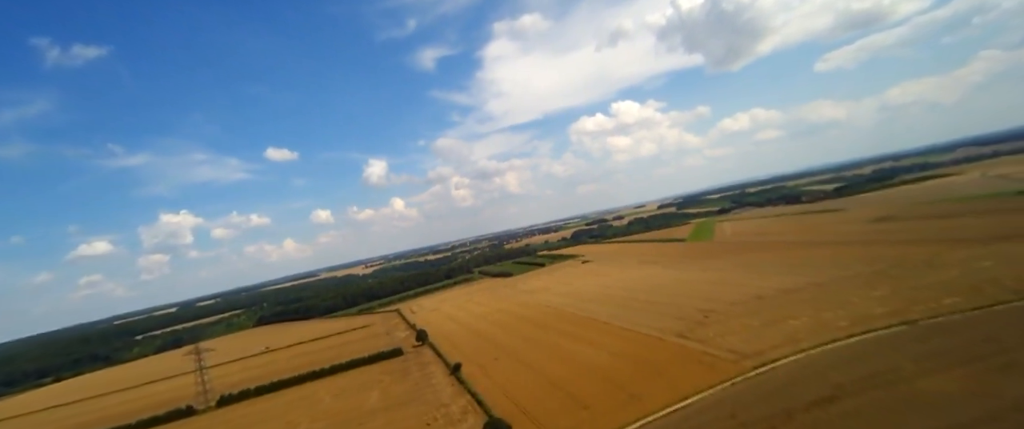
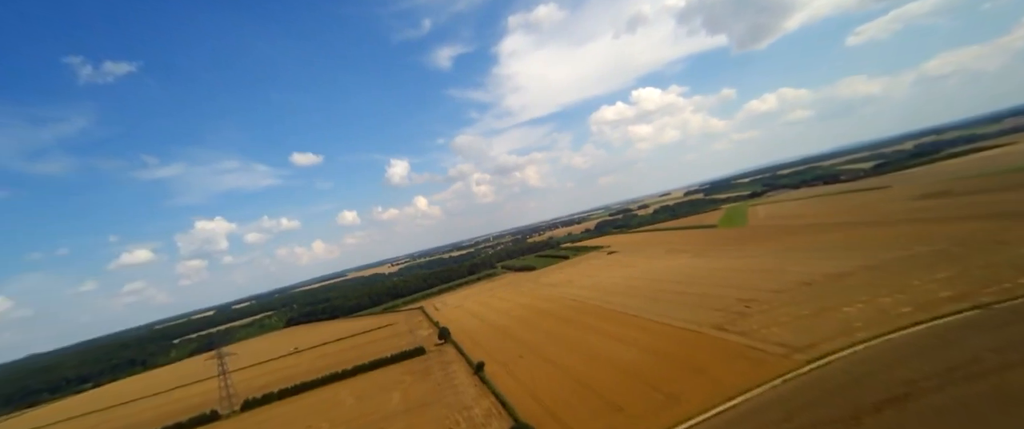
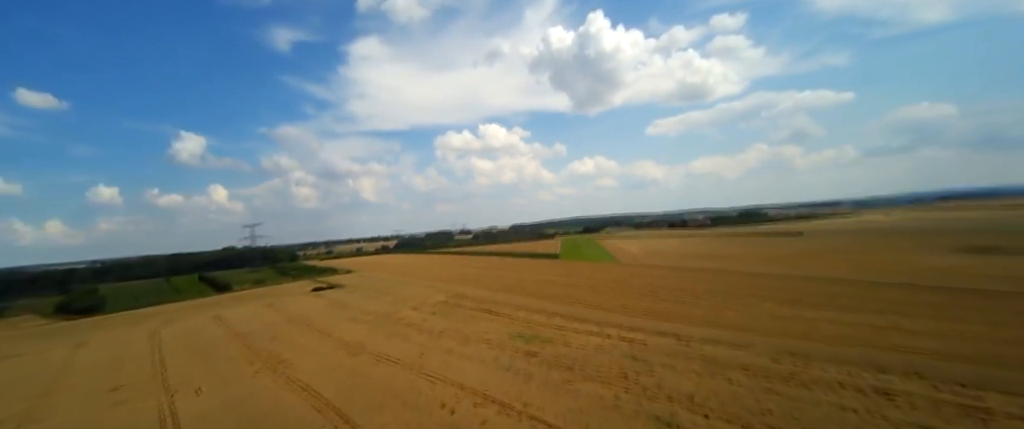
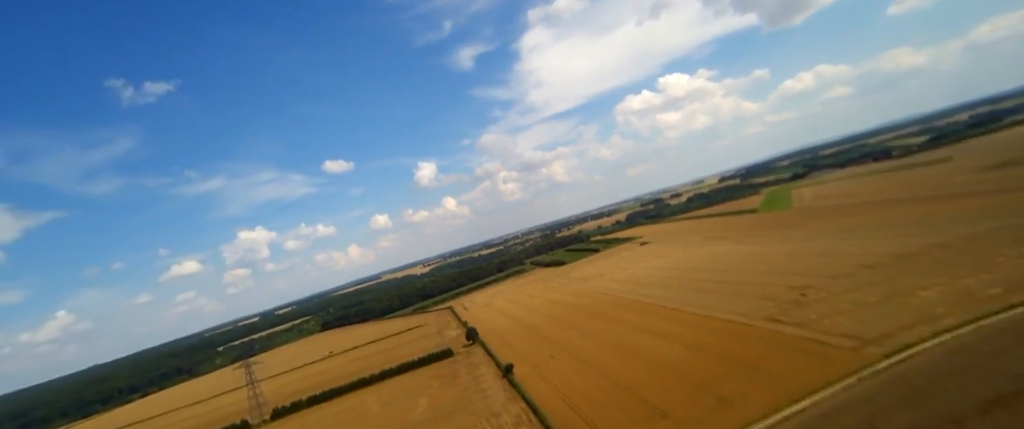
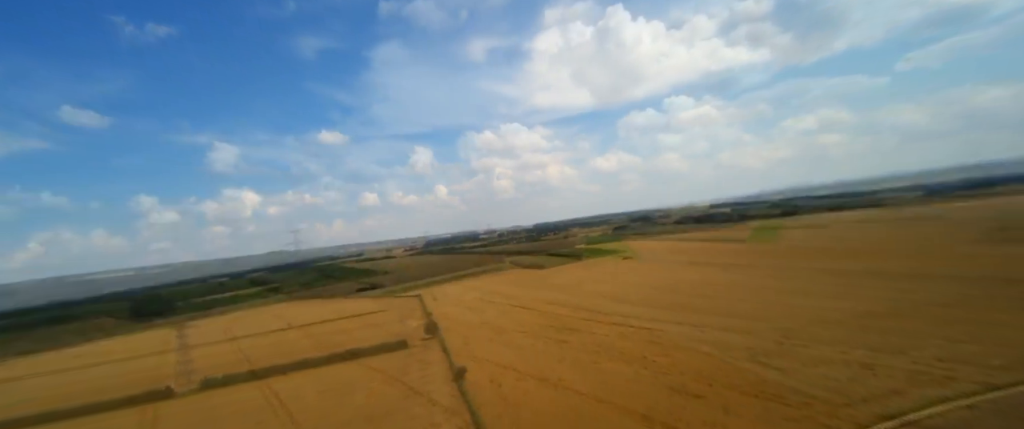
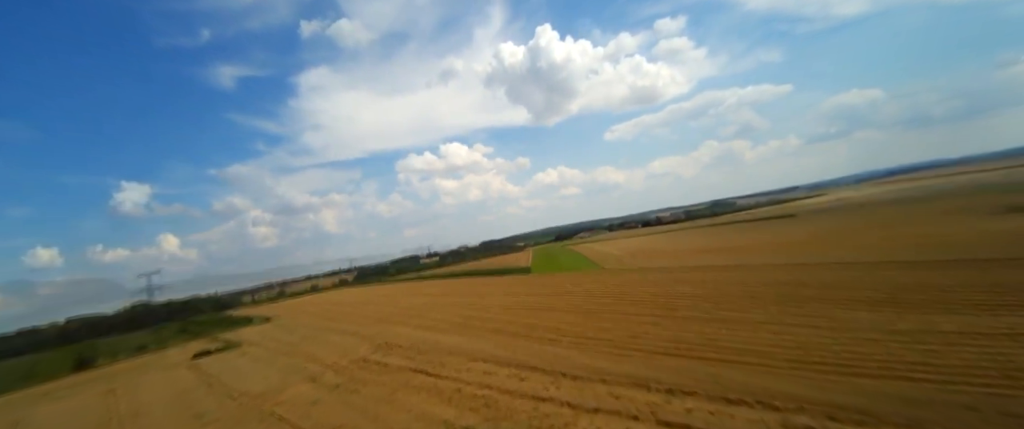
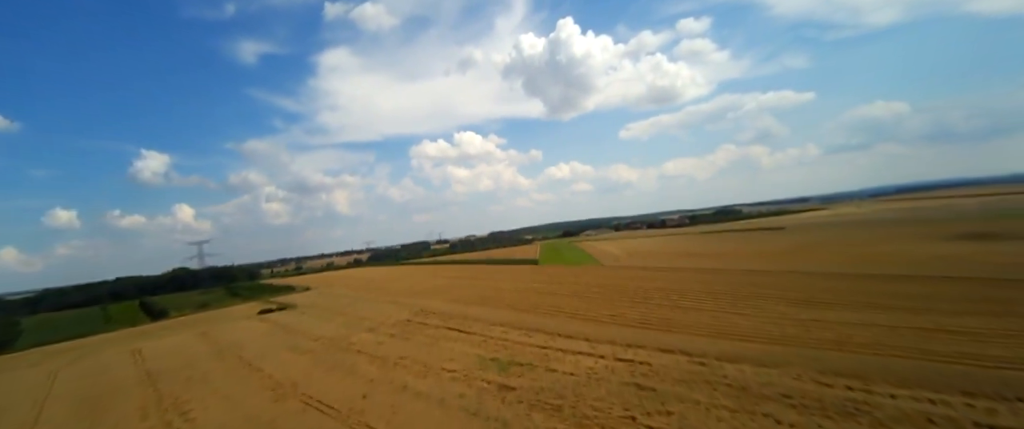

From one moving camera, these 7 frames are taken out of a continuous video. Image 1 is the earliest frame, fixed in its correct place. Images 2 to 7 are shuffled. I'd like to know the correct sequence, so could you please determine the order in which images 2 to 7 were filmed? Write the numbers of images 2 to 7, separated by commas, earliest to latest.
2, 4, 5, 3, 7, 6
